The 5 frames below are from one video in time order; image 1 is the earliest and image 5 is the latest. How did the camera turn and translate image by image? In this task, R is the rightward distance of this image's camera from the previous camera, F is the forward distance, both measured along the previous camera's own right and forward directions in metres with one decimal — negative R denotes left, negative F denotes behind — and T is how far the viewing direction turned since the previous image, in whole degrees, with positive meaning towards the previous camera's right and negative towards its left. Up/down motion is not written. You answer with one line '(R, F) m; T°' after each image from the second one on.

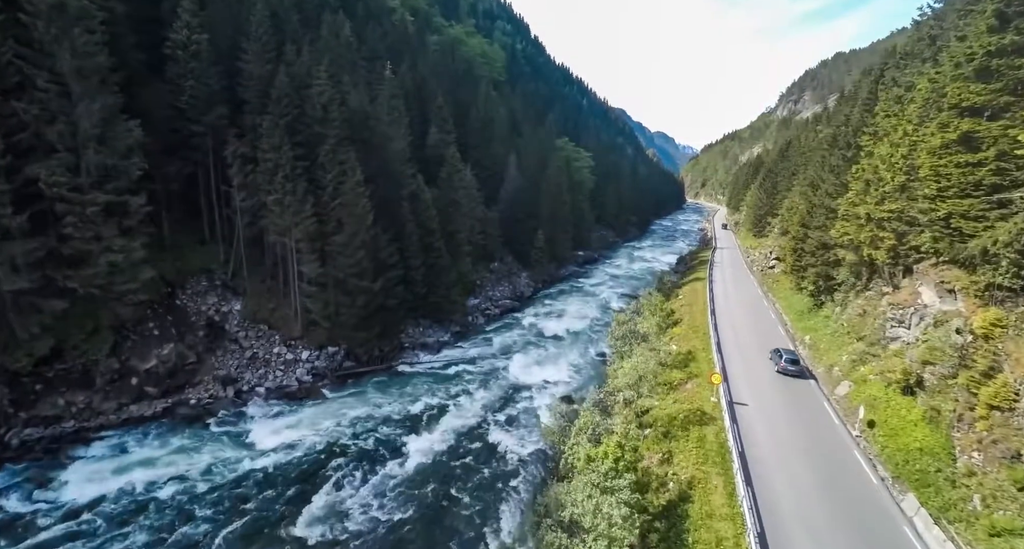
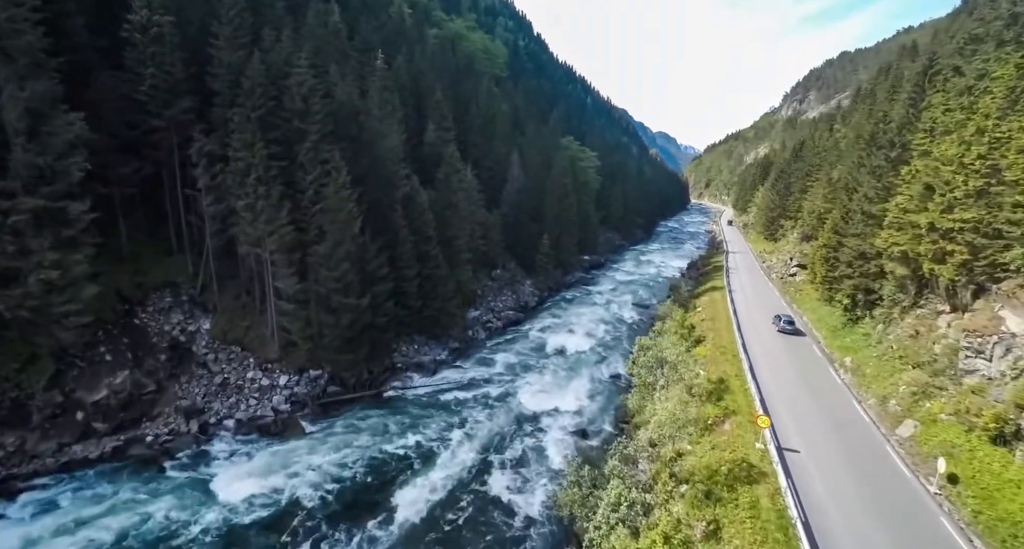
(-0.3, +3.4) m; 0°
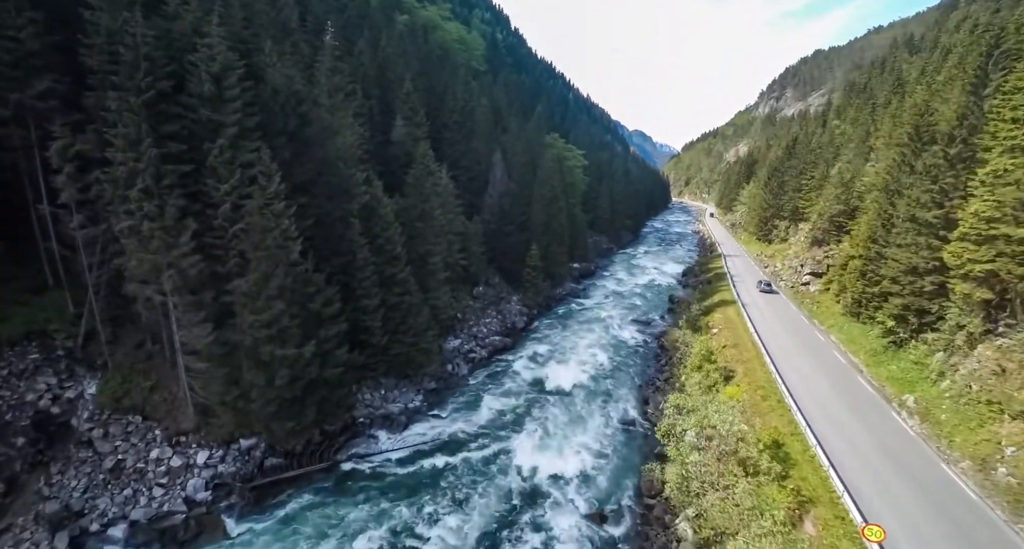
(-0.5, +5.9) m; +3°
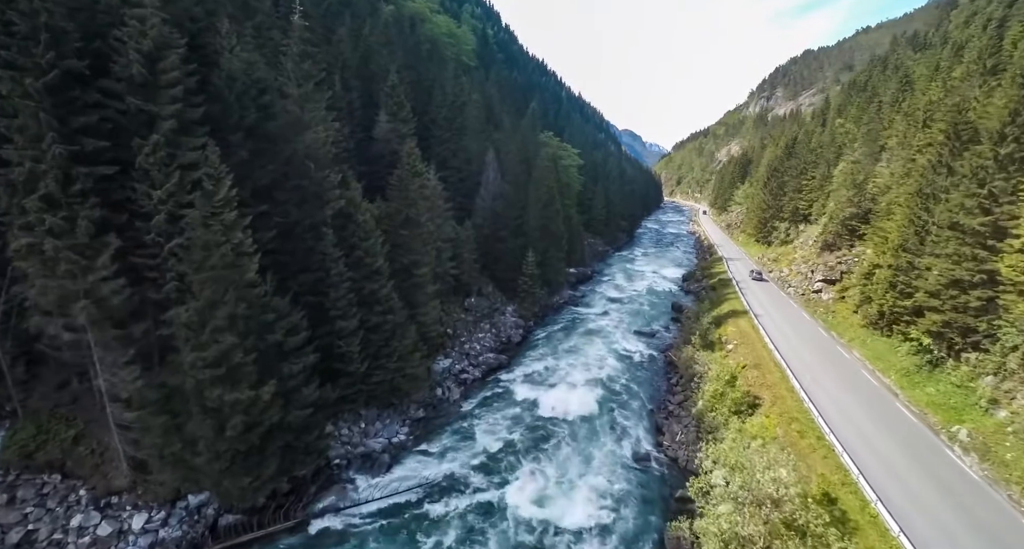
(-0.4, +3.2) m; +1°
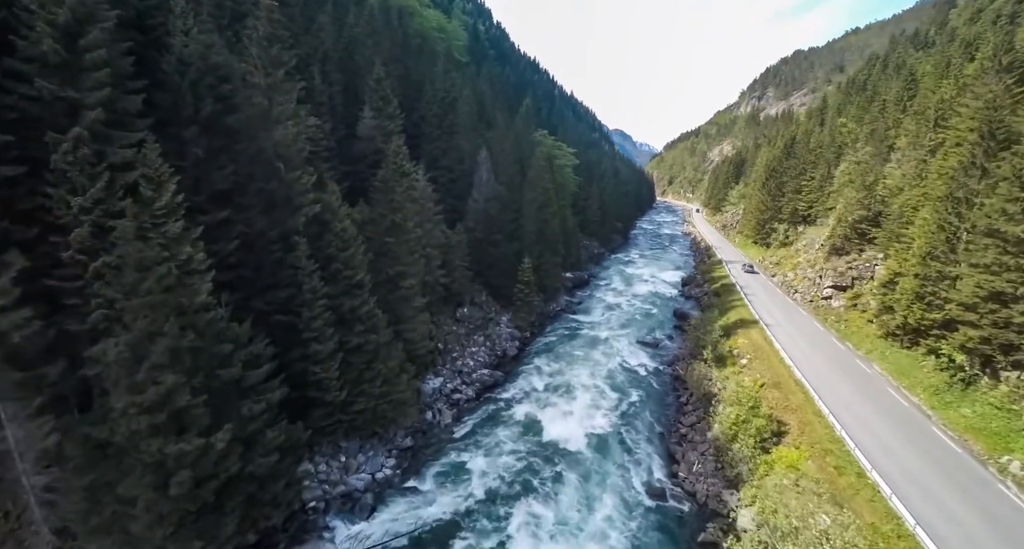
(-0.4, +2.5) m; +1°
